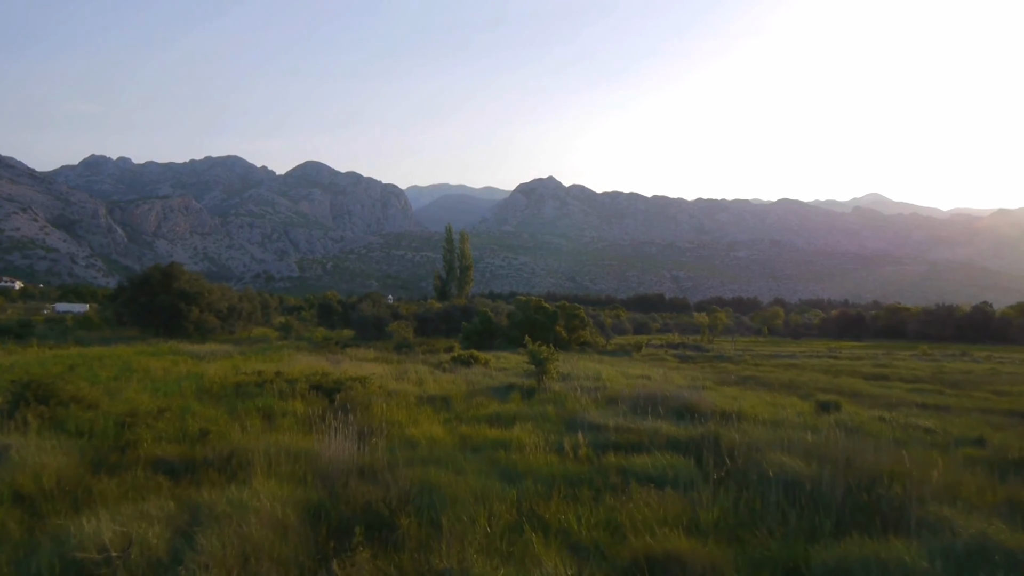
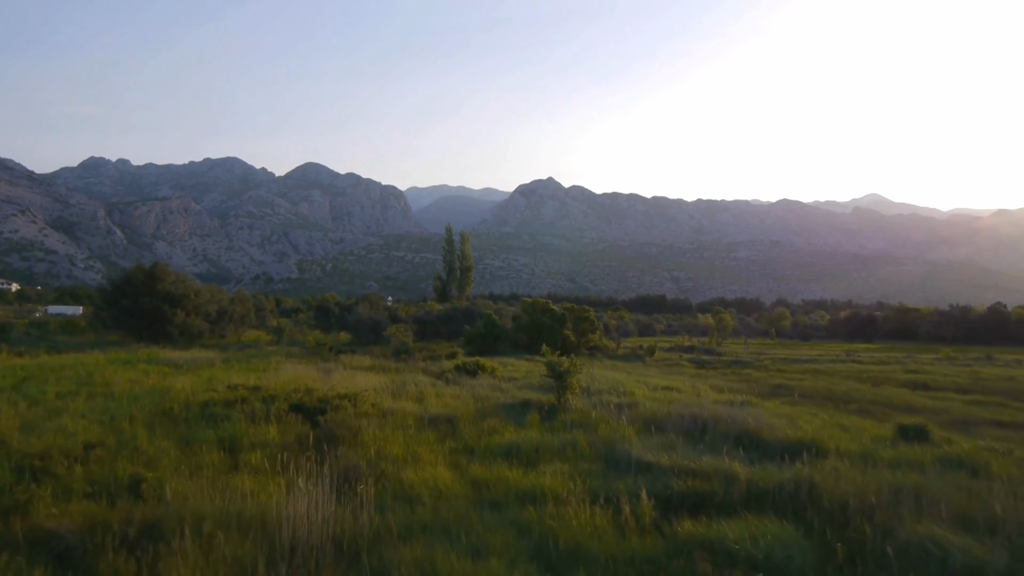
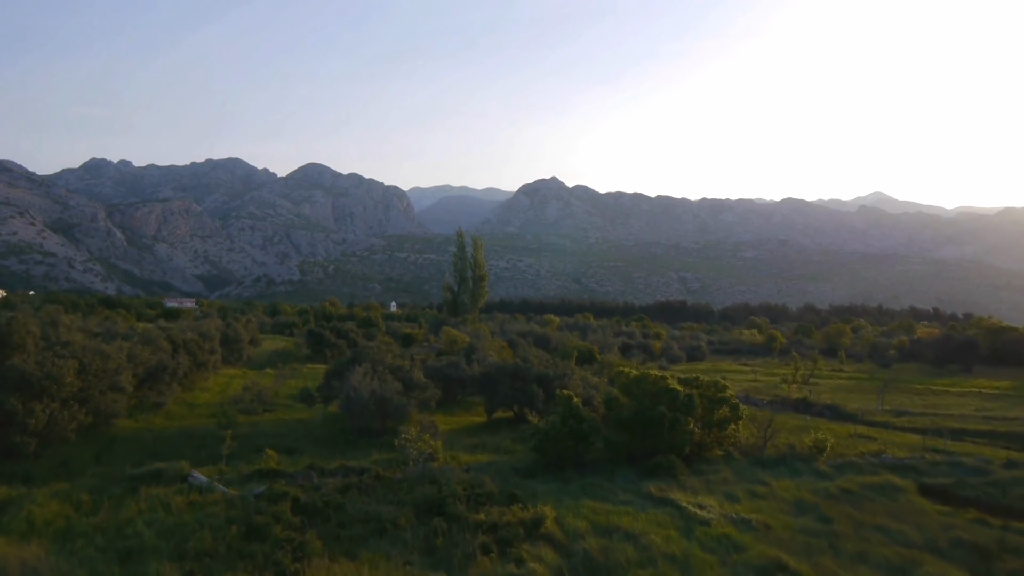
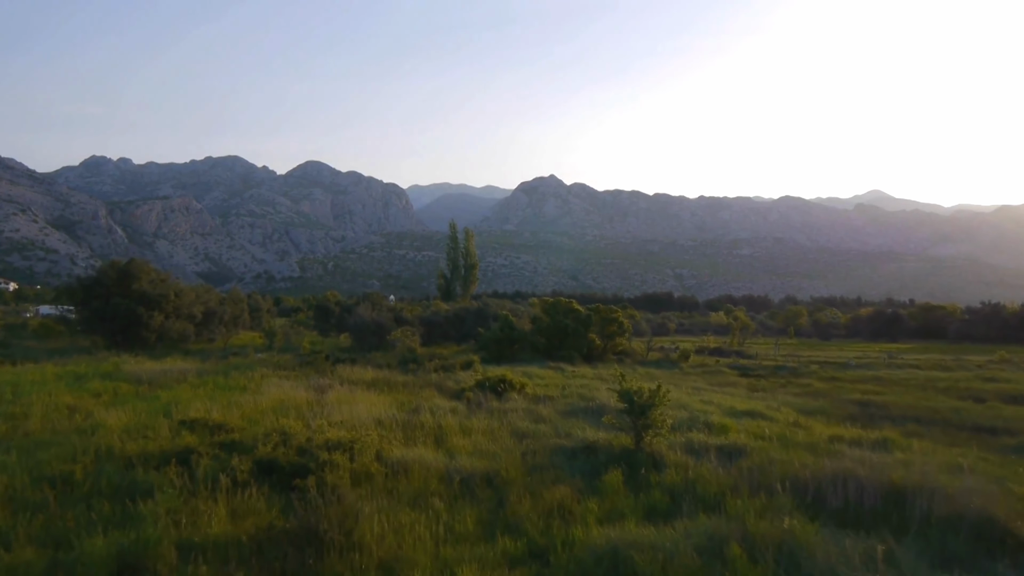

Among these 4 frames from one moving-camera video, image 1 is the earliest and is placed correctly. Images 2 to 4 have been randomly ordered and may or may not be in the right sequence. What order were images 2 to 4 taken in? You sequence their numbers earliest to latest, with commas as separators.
2, 4, 3
